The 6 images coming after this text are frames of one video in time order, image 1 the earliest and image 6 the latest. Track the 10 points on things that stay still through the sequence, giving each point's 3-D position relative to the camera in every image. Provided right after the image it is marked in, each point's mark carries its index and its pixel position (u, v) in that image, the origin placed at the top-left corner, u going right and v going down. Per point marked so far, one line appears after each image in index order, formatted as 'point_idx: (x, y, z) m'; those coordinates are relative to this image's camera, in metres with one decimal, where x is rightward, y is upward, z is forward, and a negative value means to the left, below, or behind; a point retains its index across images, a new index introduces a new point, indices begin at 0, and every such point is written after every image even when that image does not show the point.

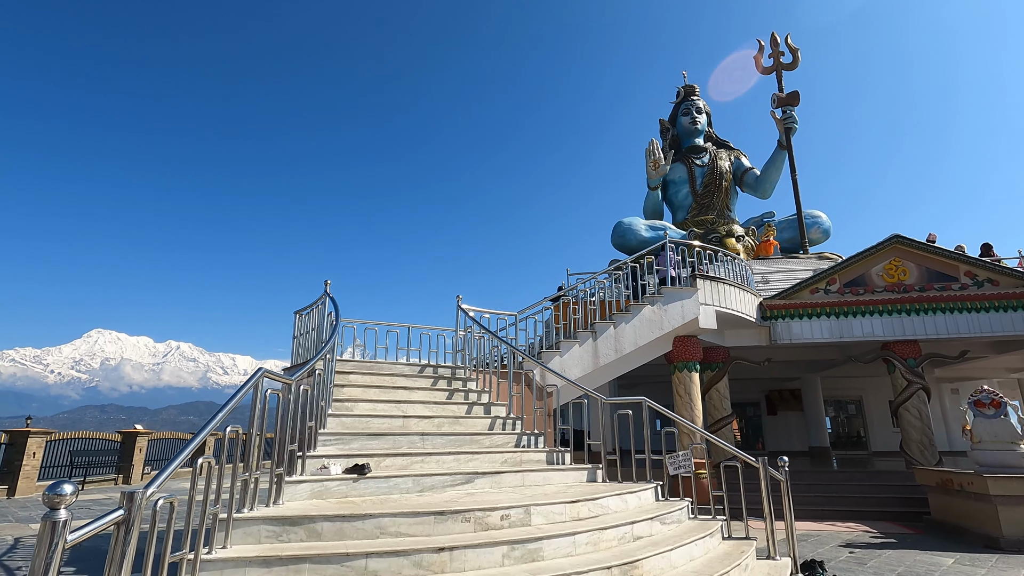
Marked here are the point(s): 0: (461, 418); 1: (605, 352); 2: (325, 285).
0: (-0.6, -1.5, +6.3) m
1: (+1.5, -1.0, +8.7) m
2: (-2.5, 0.0, +7.4) m
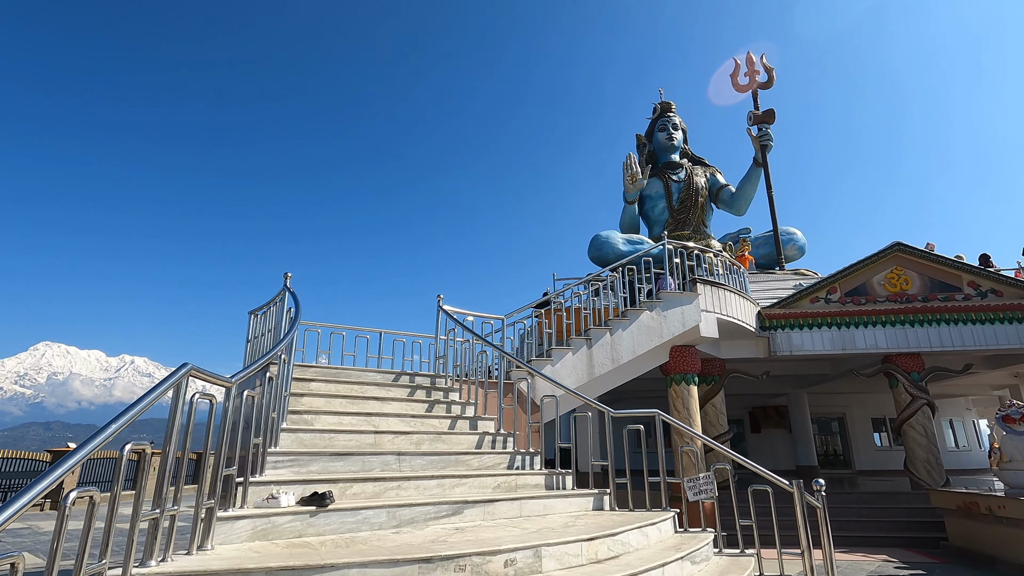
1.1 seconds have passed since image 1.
0: (-0.7, -1.4, +5.3) m
1: (+1.3, -1.1, +7.9) m
2: (-2.7, +0.1, +6.4) m
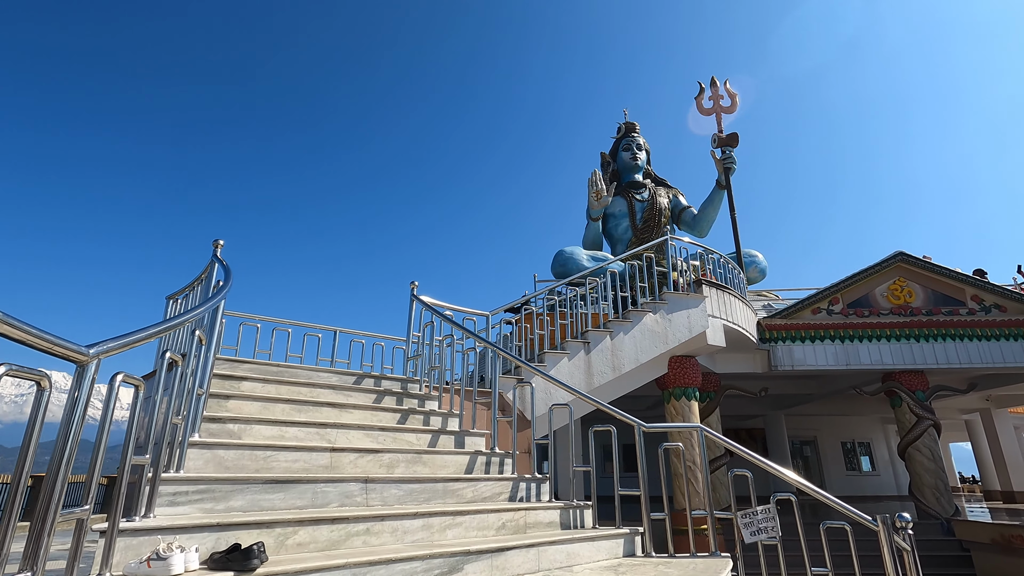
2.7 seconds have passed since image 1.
0: (-0.6, -1.2, +3.9) m
1: (+1.1, -1.0, +6.7) m
2: (-2.7, +0.4, +4.9) m
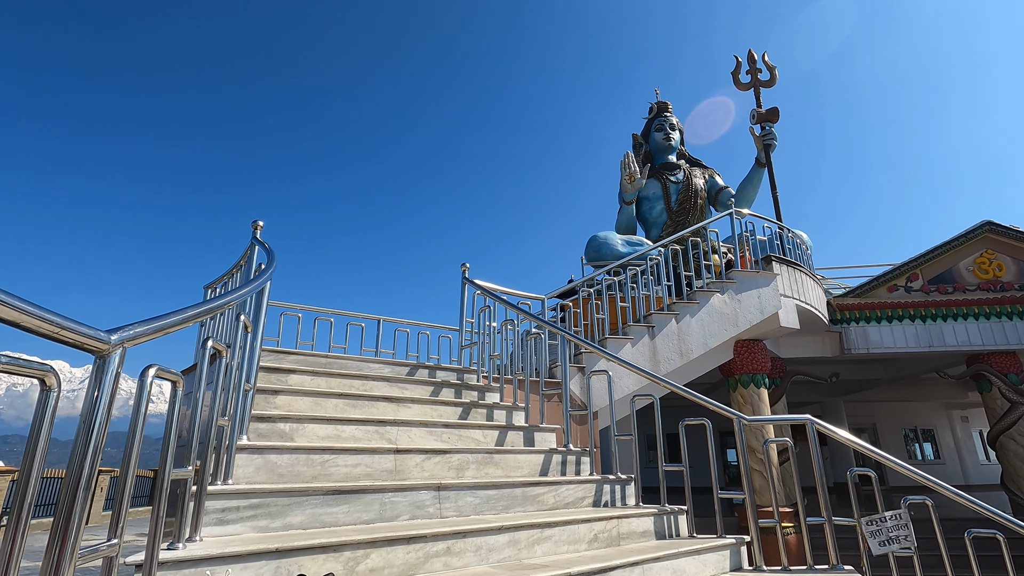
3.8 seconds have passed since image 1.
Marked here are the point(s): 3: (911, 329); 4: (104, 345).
0: (-0.1, -1.1, +3.4) m
1: (+1.8, -0.8, +6.1) m
2: (-2.1, +0.5, +4.5) m
3: (+6.2, -0.6, +8.4) m
4: (-1.1, -0.2, +1.5) m
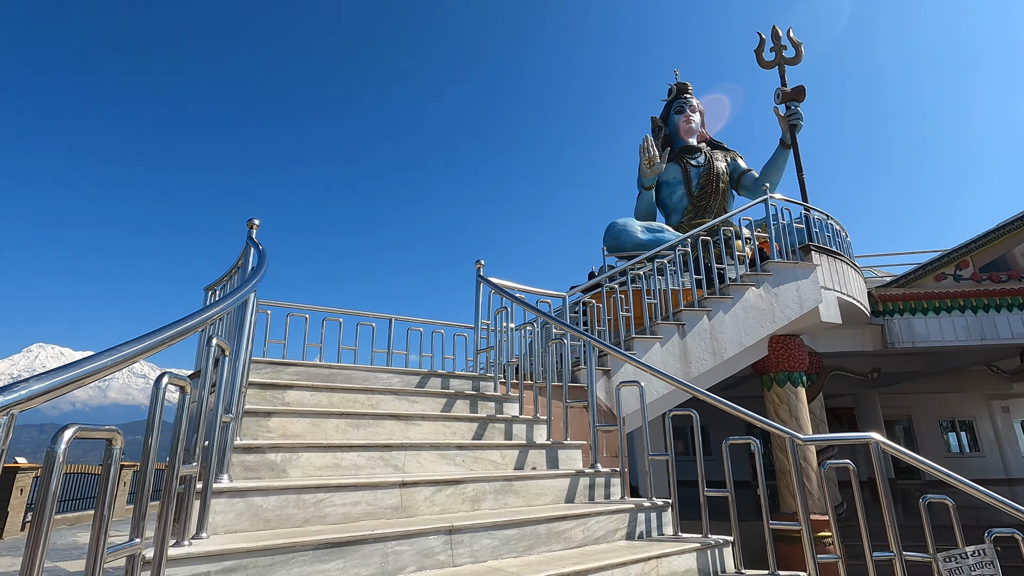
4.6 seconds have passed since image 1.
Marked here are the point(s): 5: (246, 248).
0: (0.0, -1.1, +3.1) m
1: (+2.0, -0.7, +5.7) m
2: (-2.0, +0.5, +4.1) m
3: (+6.5, -0.5, +7.8) m
4: (-1.1, -0.2, +1.1) m
5: (-1.9, +0.3, +3.9) m
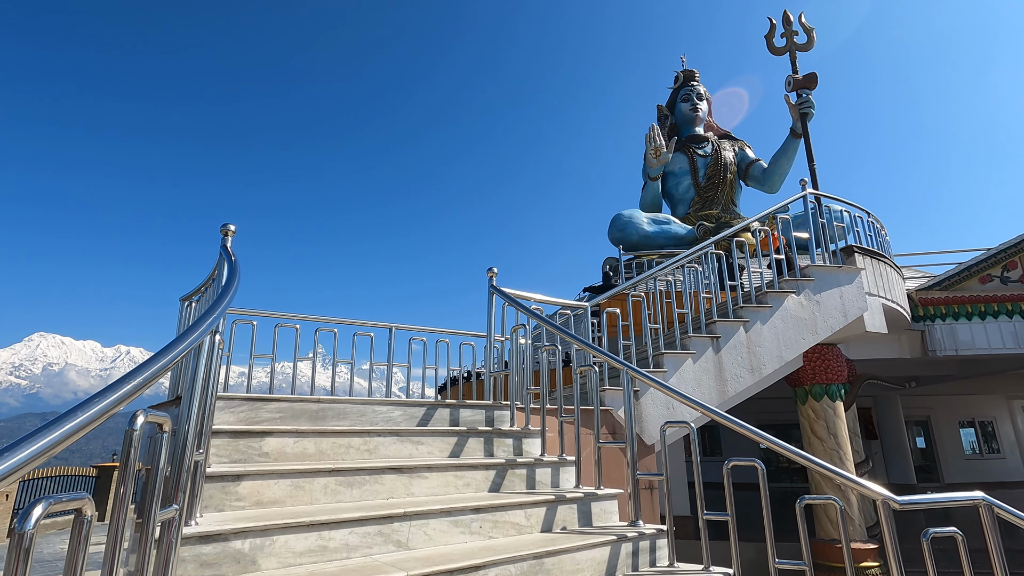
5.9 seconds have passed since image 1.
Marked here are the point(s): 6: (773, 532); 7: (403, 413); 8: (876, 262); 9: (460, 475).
0: (+0.2, -1.2, +2.5) m
1: (+2.1, -0.8, +5.1) m
2: (-1.9, +0.3, +3.5) m
3: (+6.6, -0.5, +7.2) m
4: (-0.9, -0.4, +0.5) m
5: (-1.8, +0.2, +3.3) m
6: (+1.3, -1.2, +2.8) m
7: (-0.7, -0.8, +3.5) m
8: (+4.2, +0.3, +6.2) m
9: (-0.3, -1.0, +2.9) m
